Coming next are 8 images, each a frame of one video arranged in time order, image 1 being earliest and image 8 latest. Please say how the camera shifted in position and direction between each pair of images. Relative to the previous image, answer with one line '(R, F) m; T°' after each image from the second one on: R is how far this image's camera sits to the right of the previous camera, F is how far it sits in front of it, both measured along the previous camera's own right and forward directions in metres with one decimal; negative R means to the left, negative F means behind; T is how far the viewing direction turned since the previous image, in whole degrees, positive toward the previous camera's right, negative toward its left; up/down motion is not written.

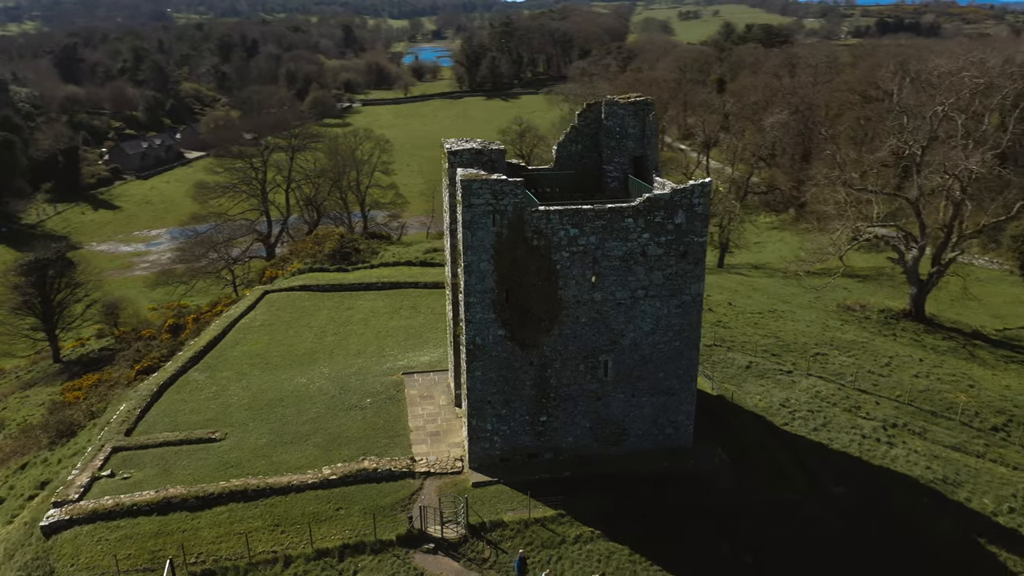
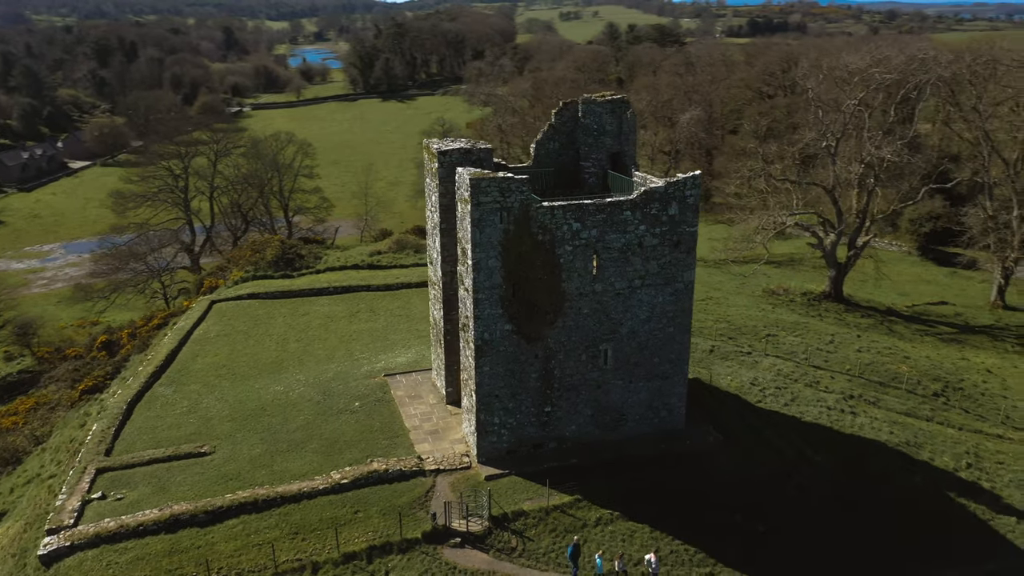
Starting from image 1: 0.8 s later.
(-2.3, -0.2) m; +7°
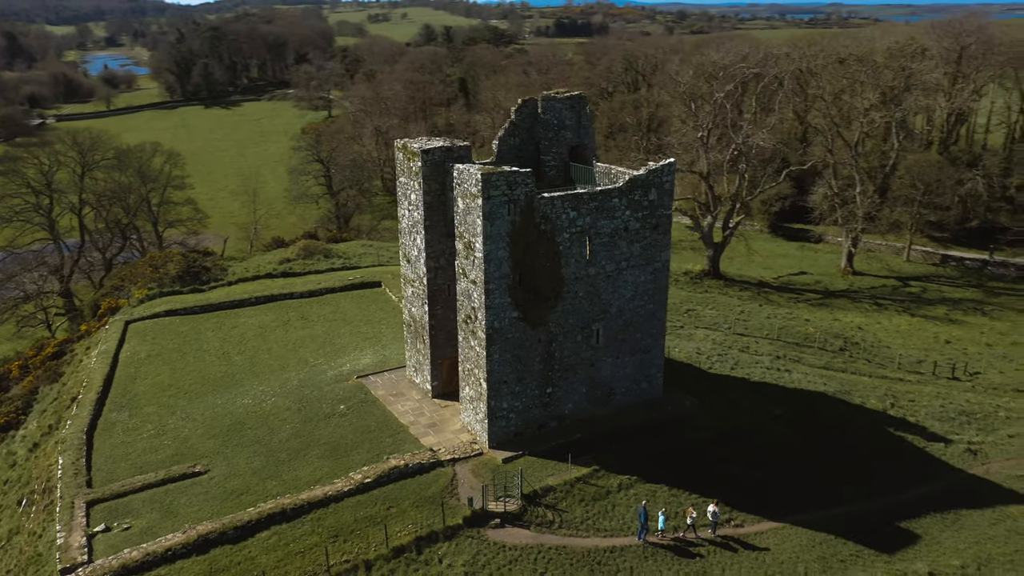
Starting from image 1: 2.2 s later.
(-3.8, -0.4) m; +12°
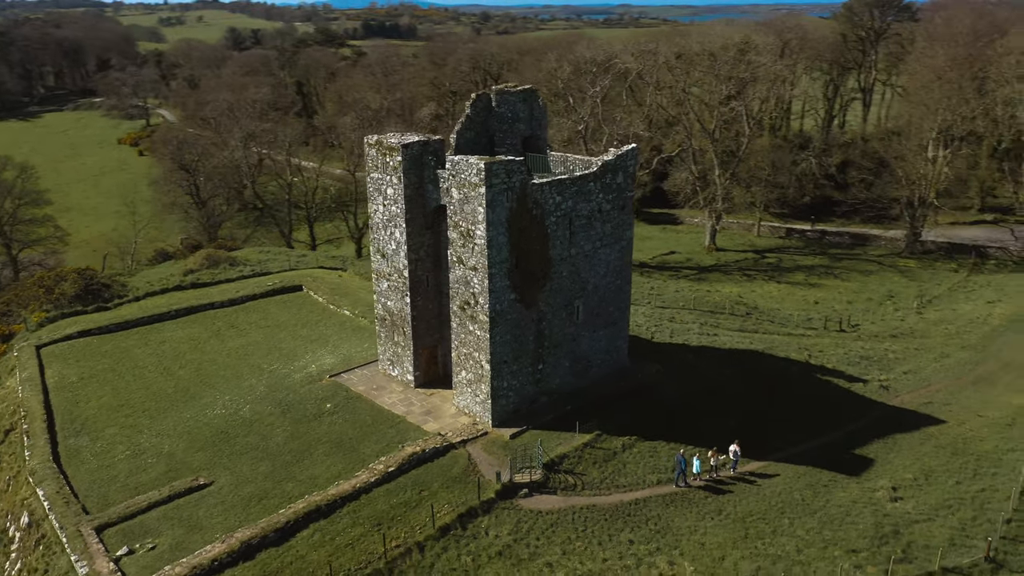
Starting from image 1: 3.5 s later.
(-3.9, -0.5) m; +12°
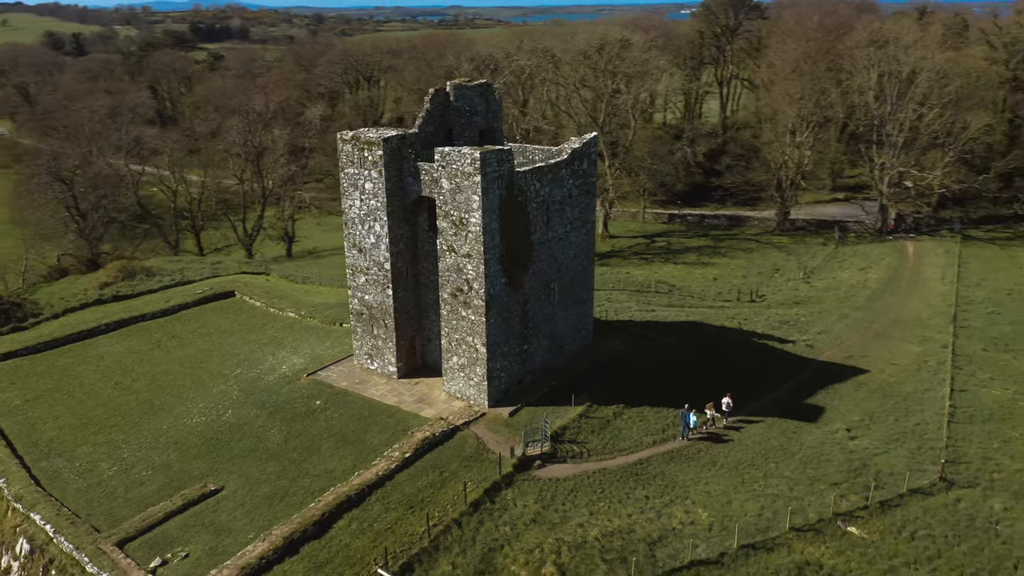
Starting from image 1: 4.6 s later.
(-3.3, -0.5) m; +11°
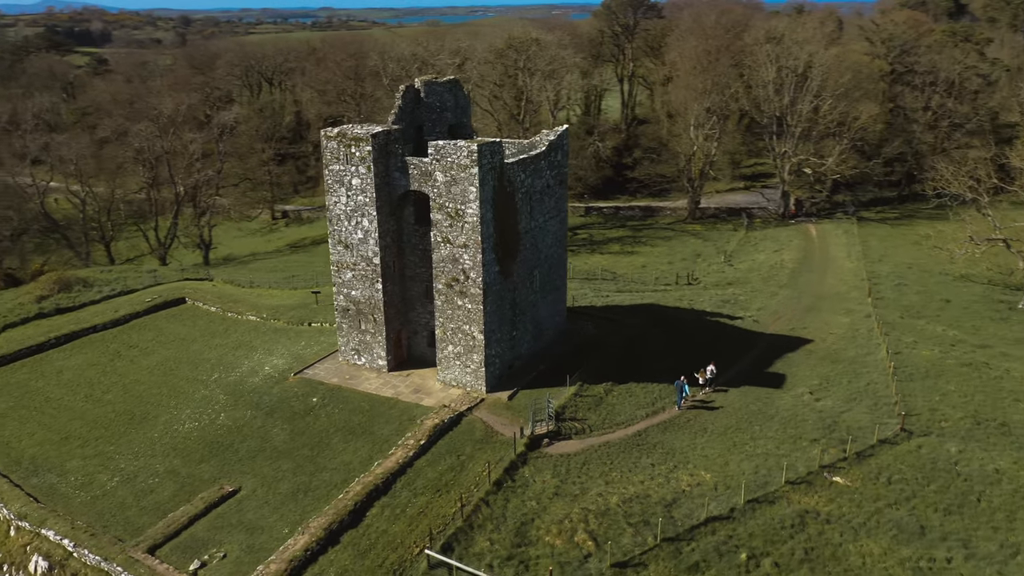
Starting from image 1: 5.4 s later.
(-2.6, -0.5) m; +8°
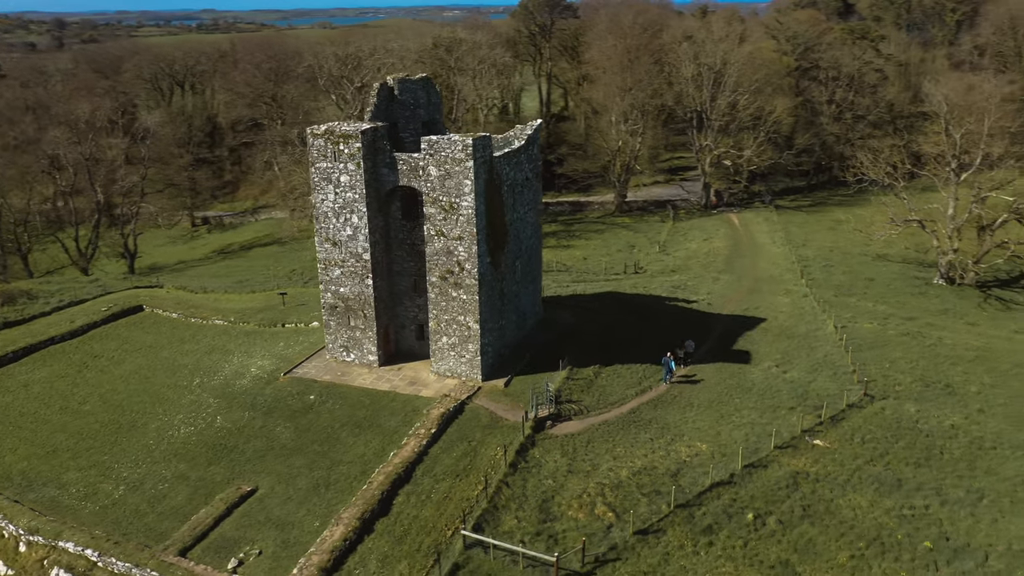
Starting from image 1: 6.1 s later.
(-2.3, -0.5) m; +7°
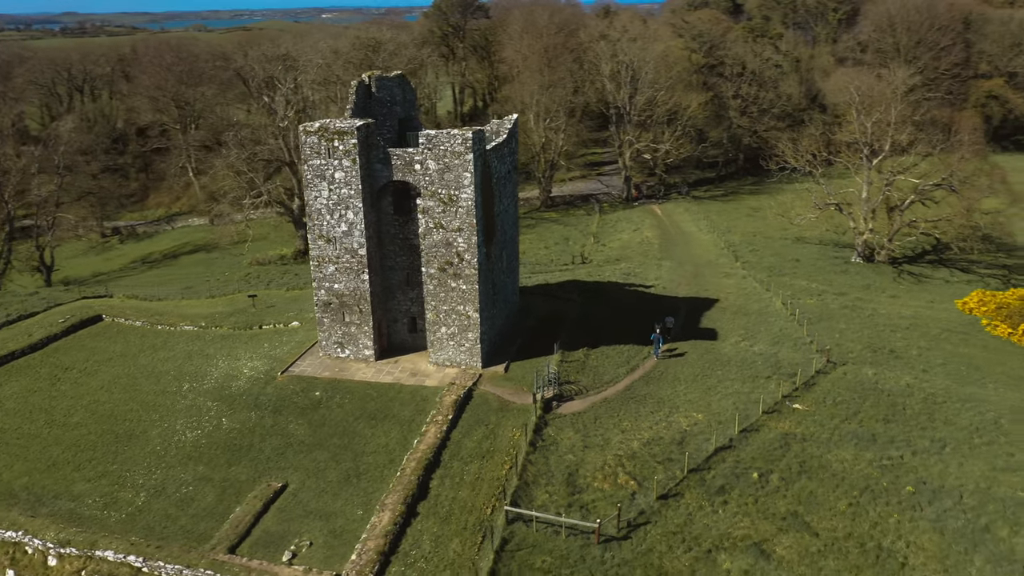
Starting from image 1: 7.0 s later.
(-2.7, -0.5) m; +8°
